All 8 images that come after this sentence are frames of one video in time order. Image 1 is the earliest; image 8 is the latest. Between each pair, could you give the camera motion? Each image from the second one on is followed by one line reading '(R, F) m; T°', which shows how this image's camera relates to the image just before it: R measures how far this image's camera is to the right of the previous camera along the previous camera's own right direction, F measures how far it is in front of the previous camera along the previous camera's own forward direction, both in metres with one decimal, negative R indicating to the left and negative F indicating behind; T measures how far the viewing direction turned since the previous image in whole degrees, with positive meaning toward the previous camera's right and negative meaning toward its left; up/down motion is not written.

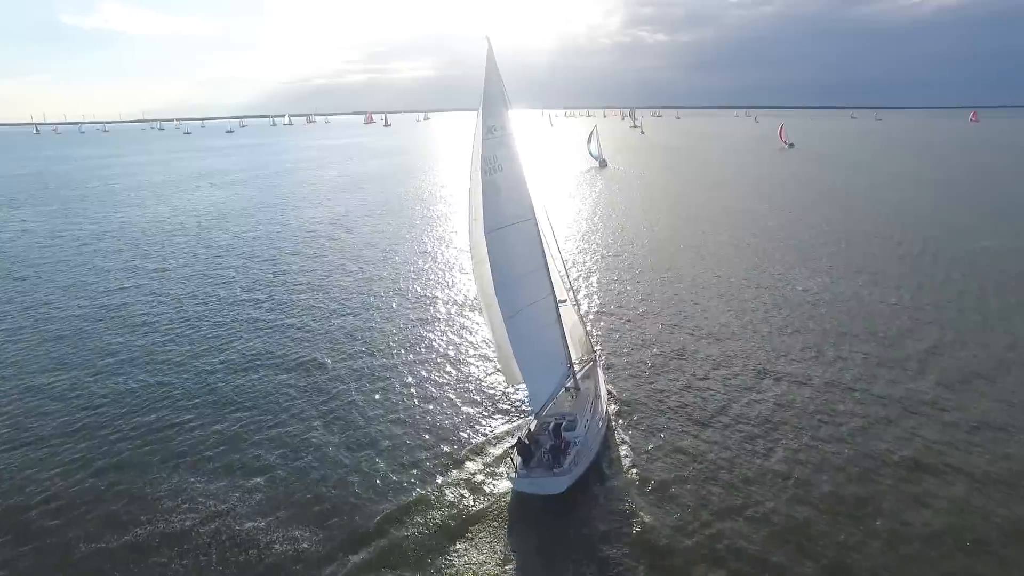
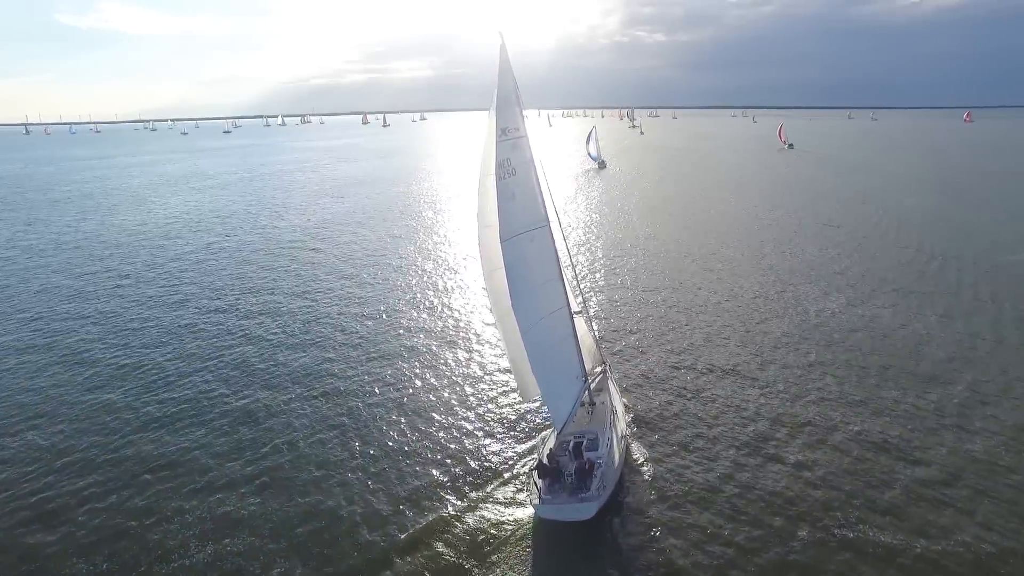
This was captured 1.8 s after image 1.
(-0.5, +2.1) m; 0°
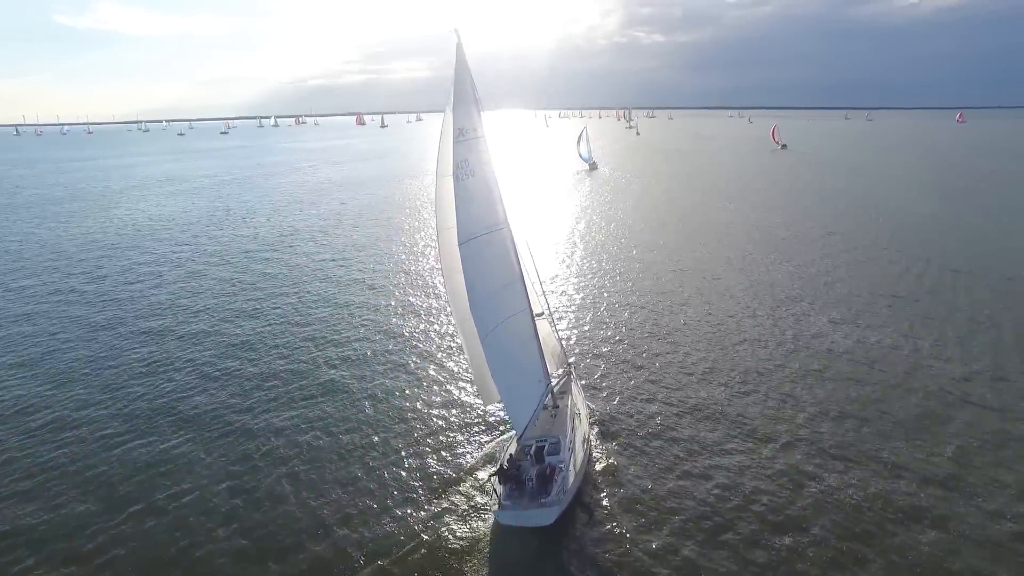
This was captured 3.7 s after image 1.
(+1.3, -0.1) m; 0°
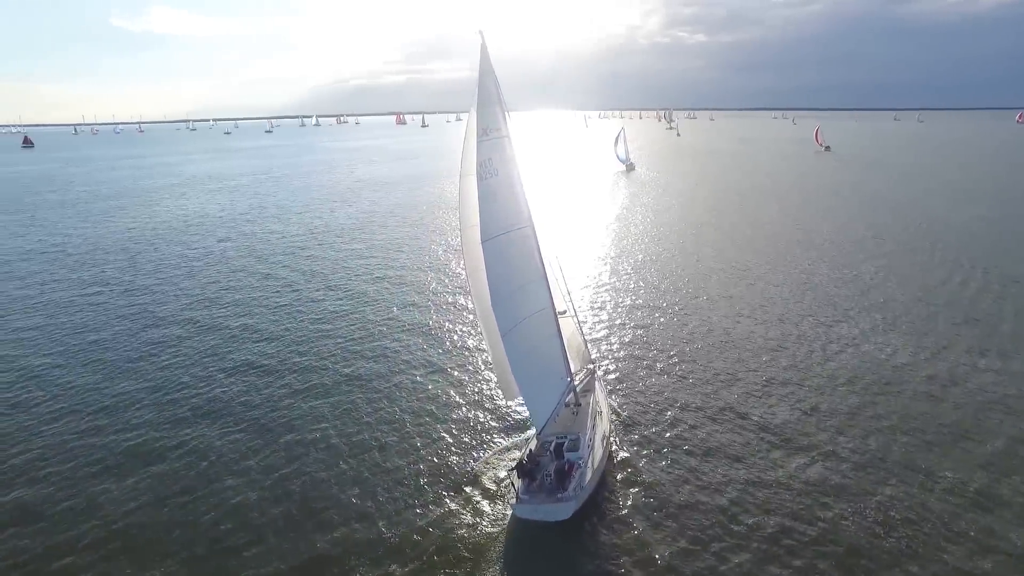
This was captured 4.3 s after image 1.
(+0.6, -0.5) m; -3°
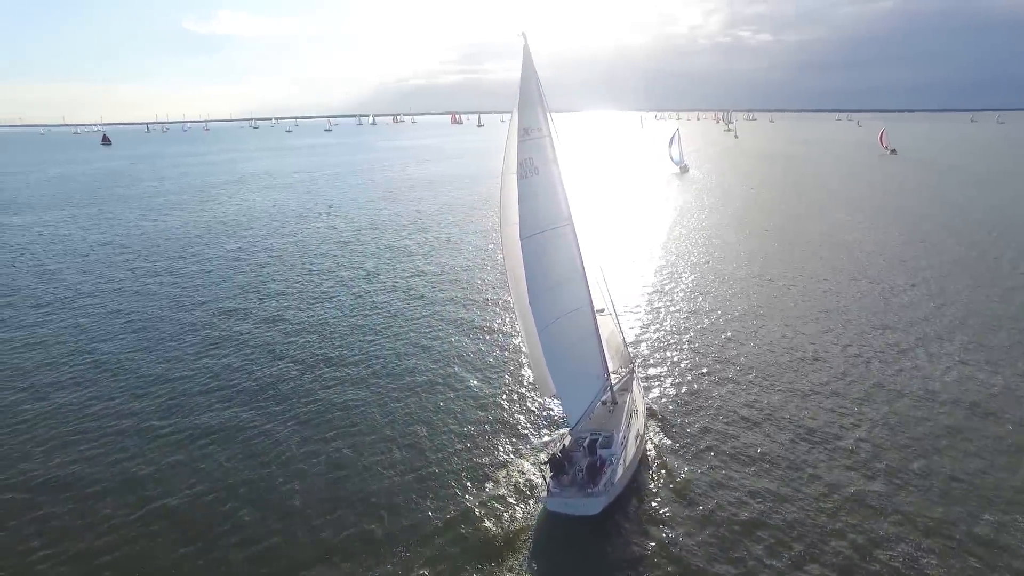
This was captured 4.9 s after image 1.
(+0.5, -0.6) m; -4°
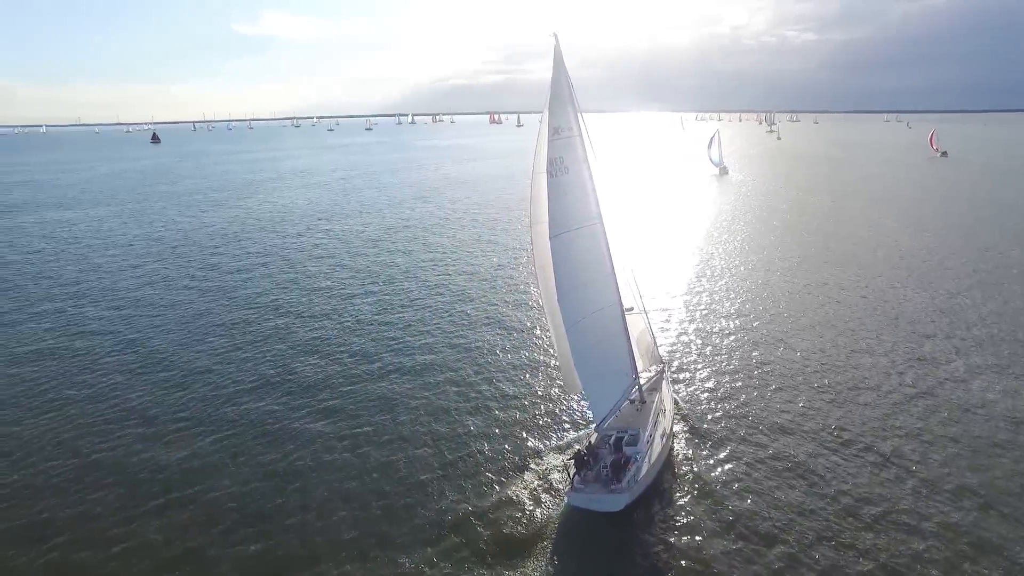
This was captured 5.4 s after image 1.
(+0.3, -0.3) m; -3°
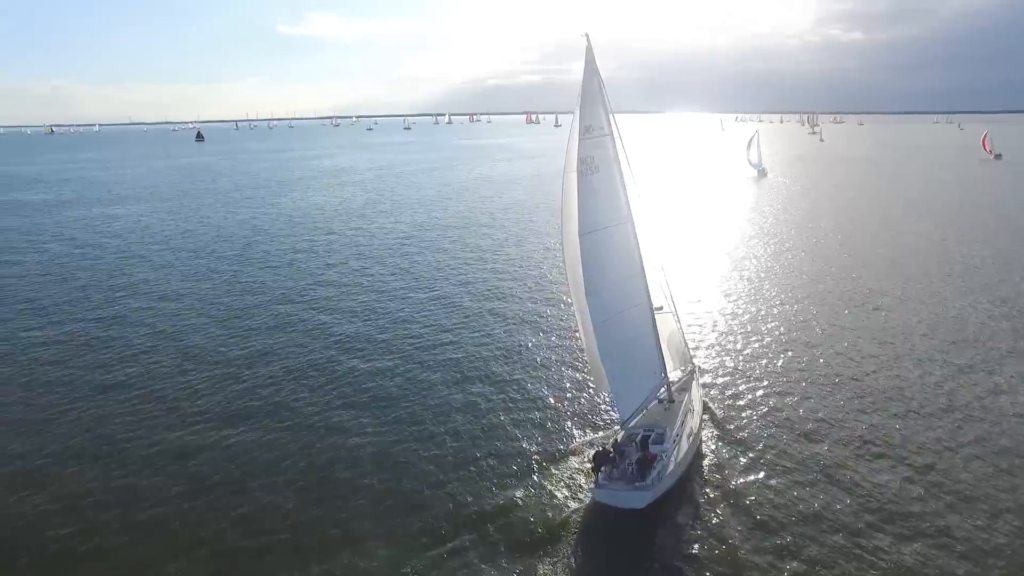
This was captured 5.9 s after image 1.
(+0.2, -0.2) m; -3°
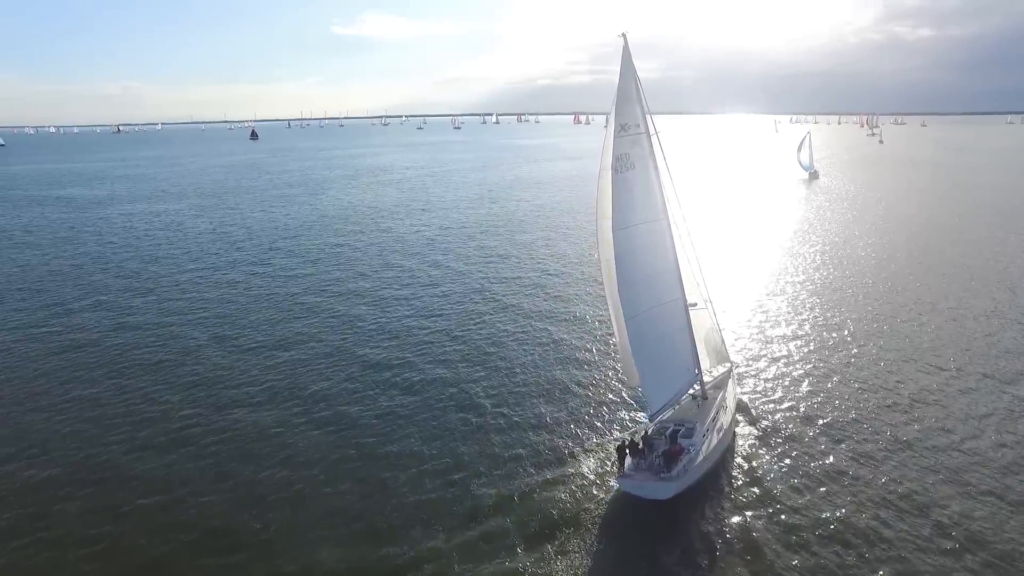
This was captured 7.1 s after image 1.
(+0.5, 0.0) m; -3°
